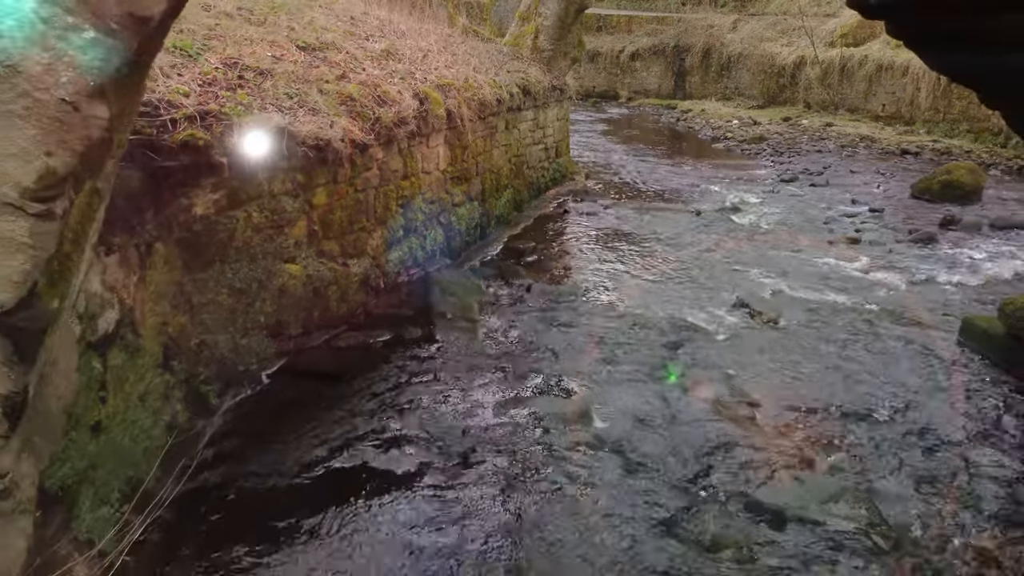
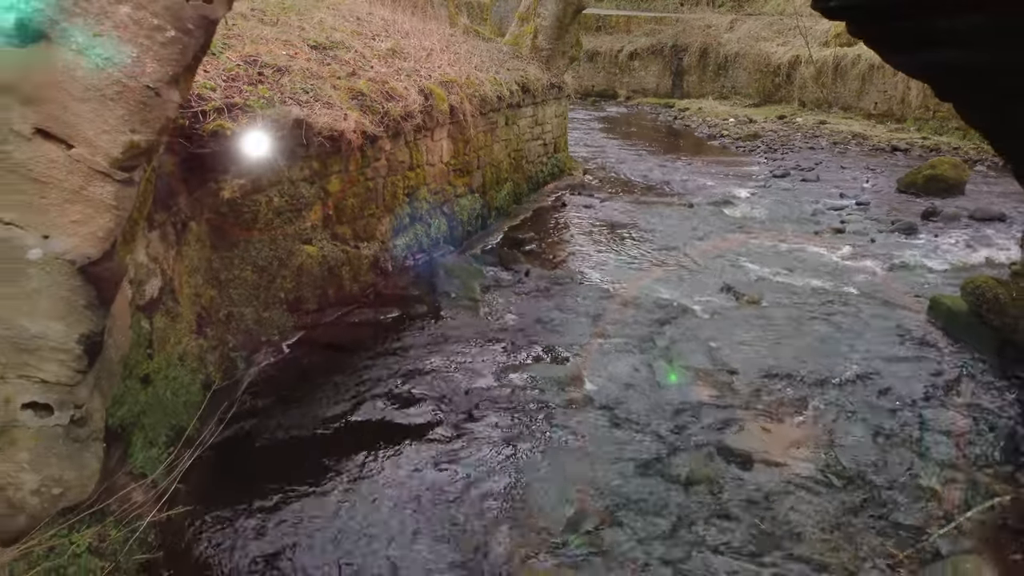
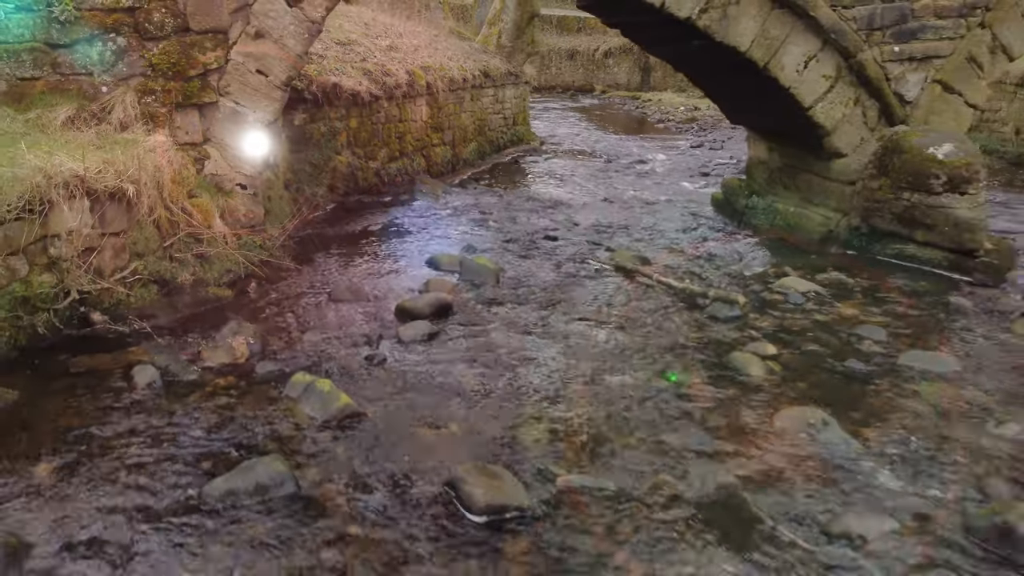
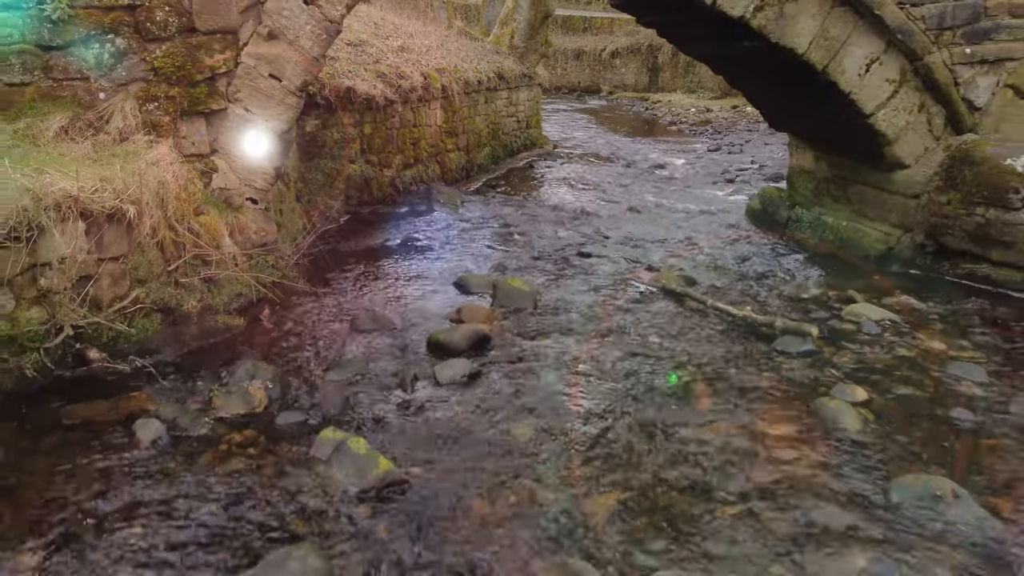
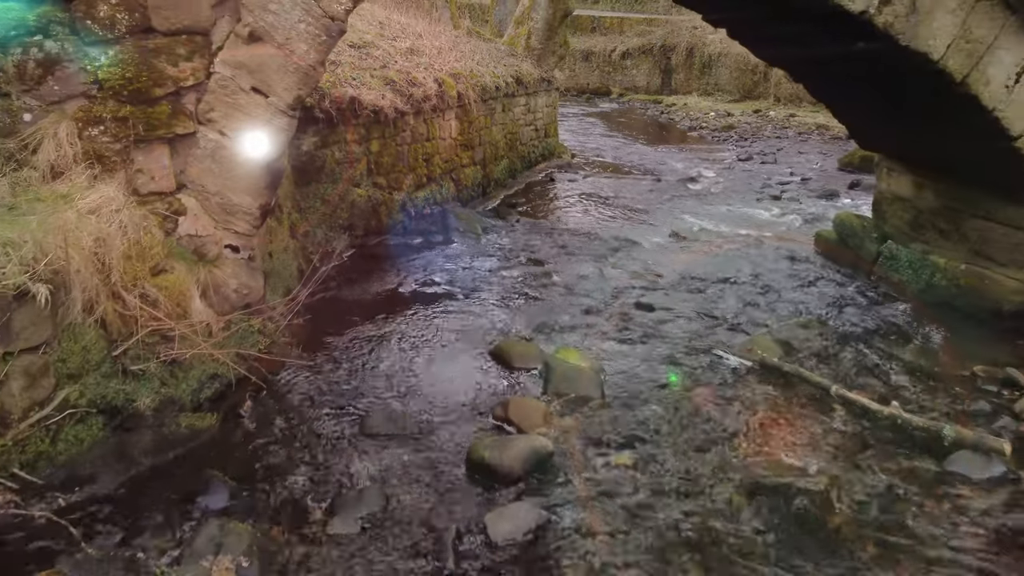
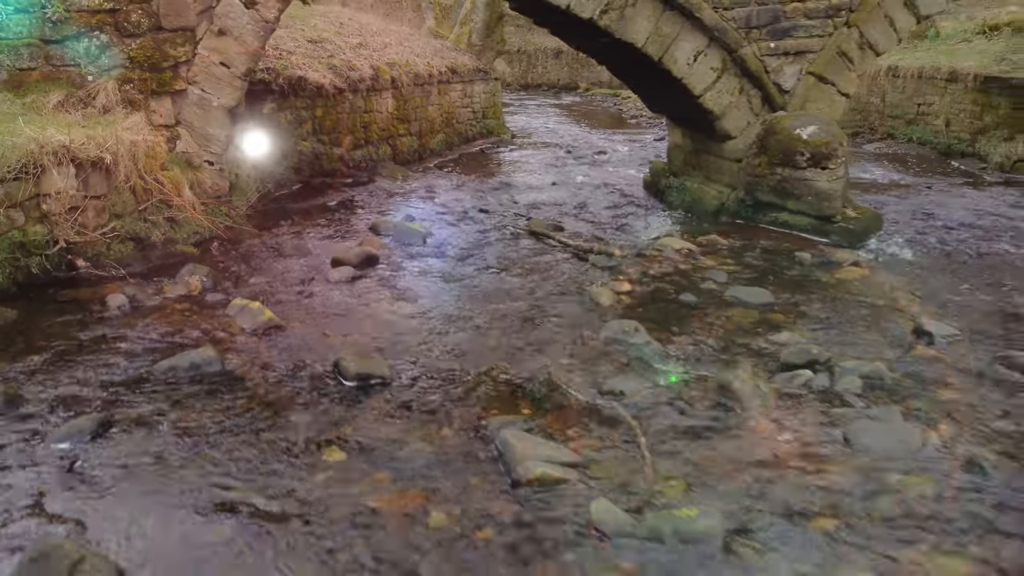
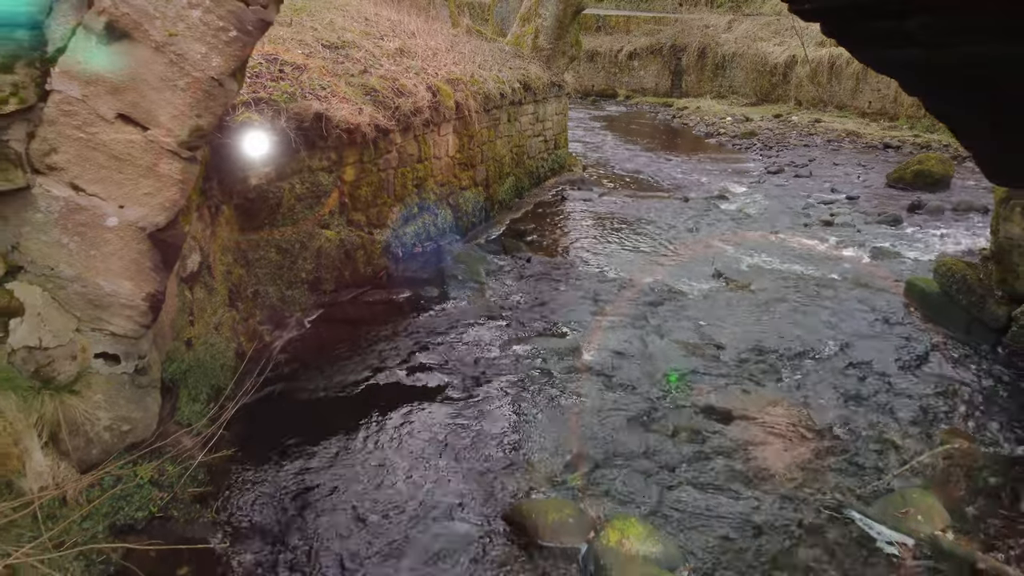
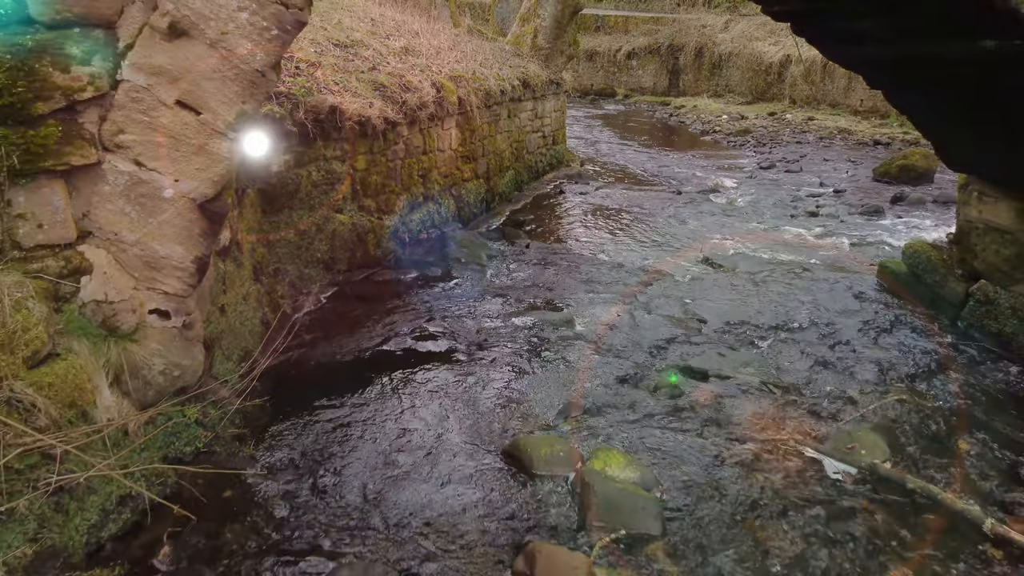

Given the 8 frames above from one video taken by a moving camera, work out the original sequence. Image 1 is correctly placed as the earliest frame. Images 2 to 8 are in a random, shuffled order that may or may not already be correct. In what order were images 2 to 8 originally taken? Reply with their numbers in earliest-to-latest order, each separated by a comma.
2, 7, 8, 5, 4, 3, 6
